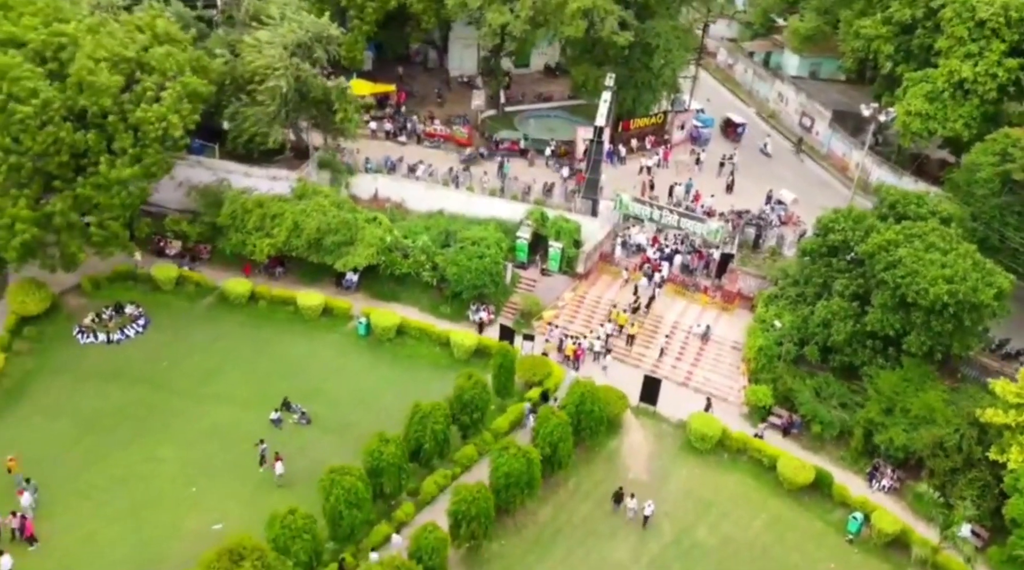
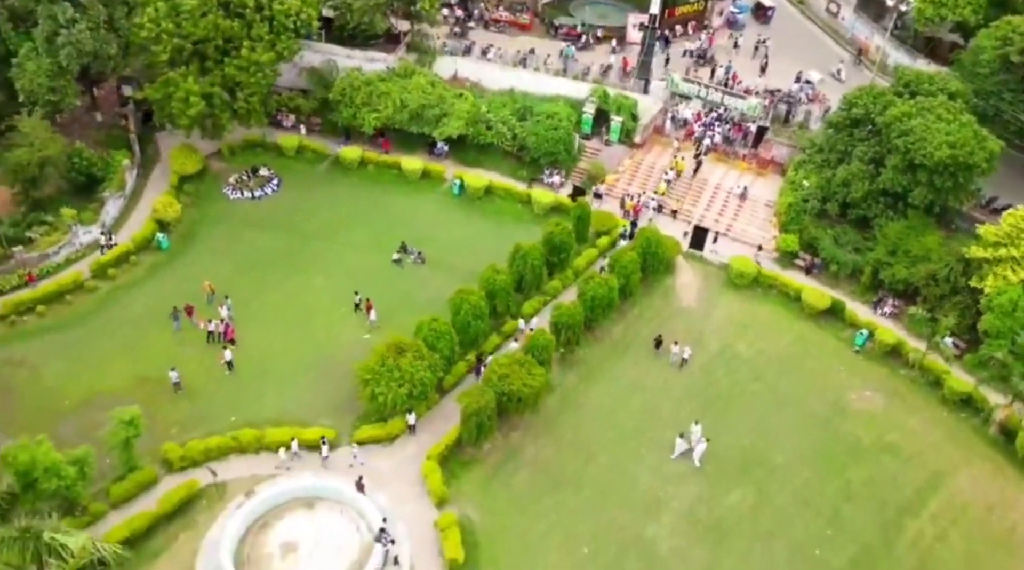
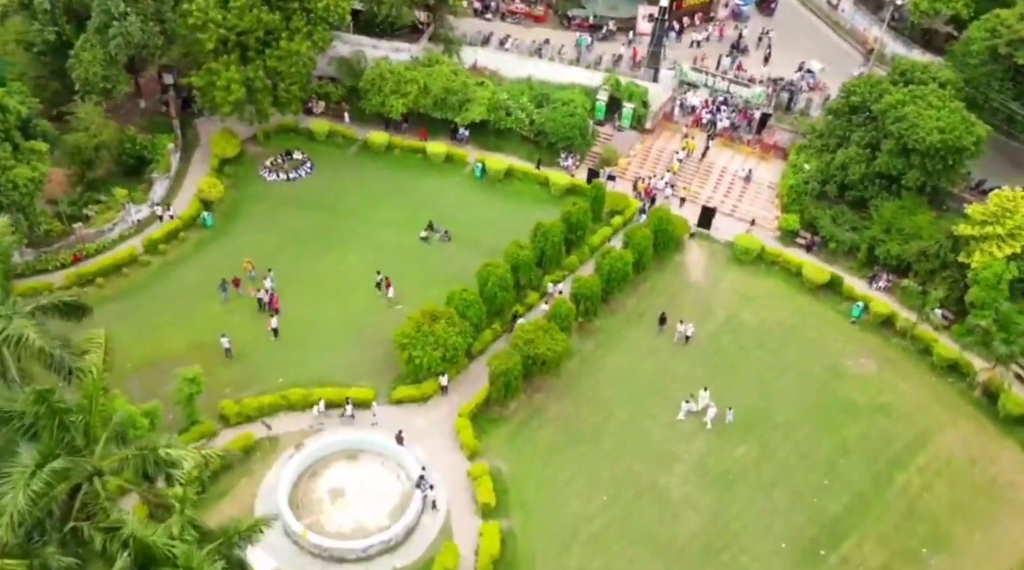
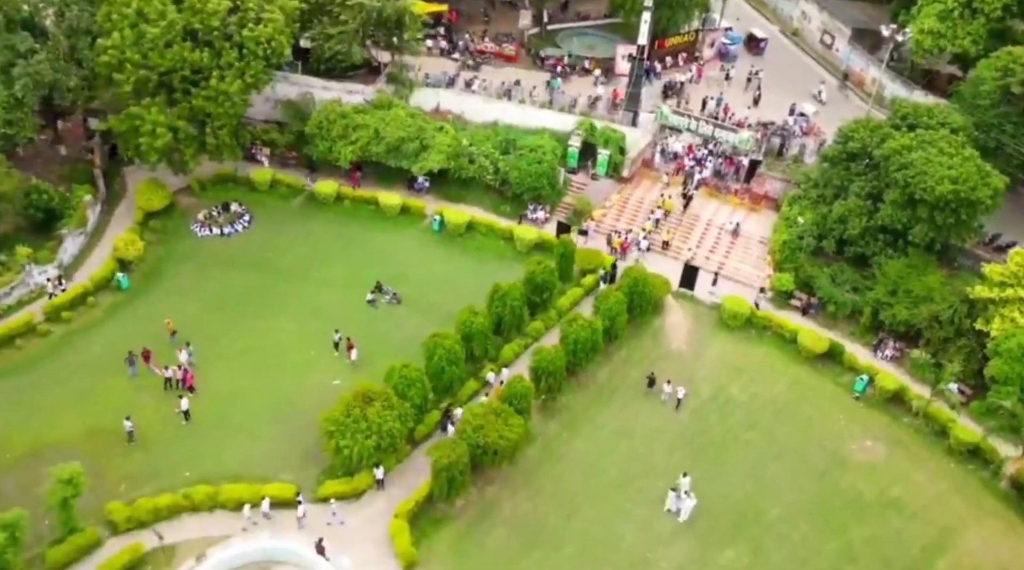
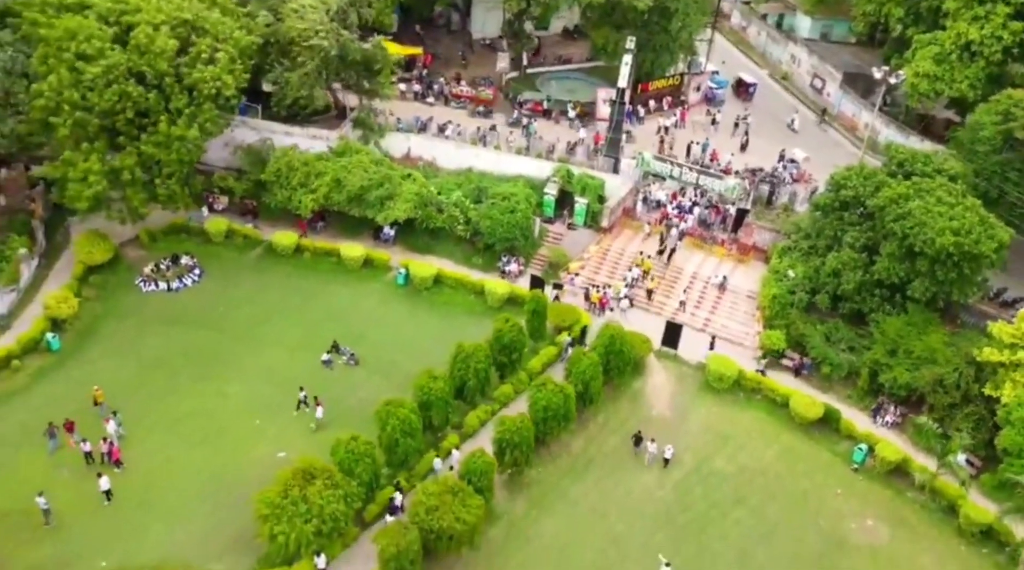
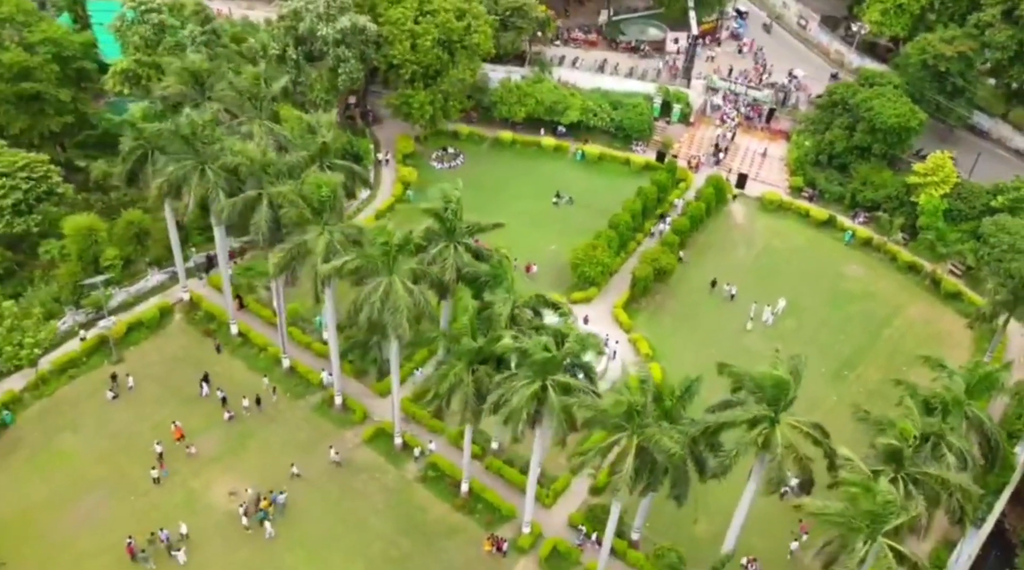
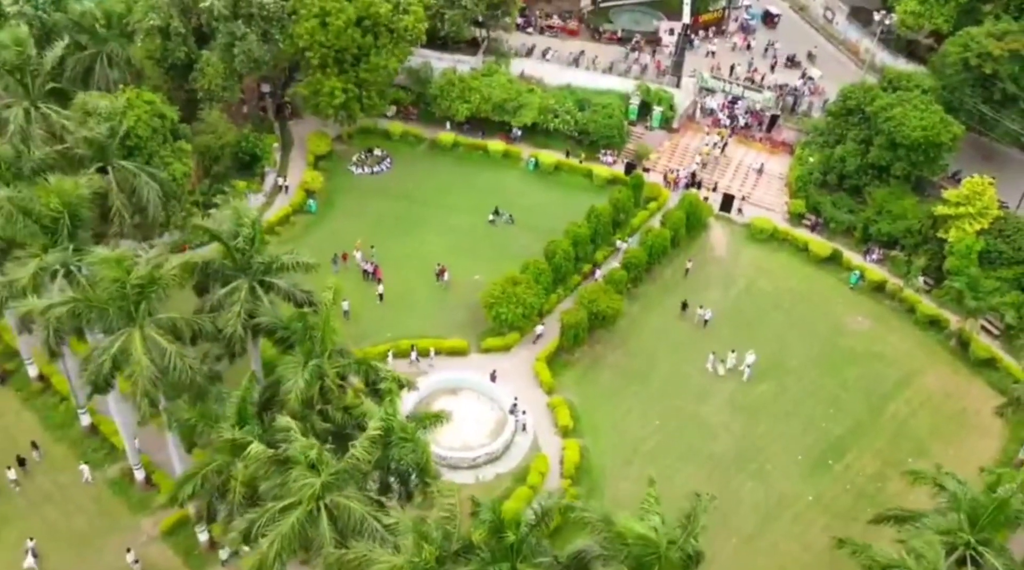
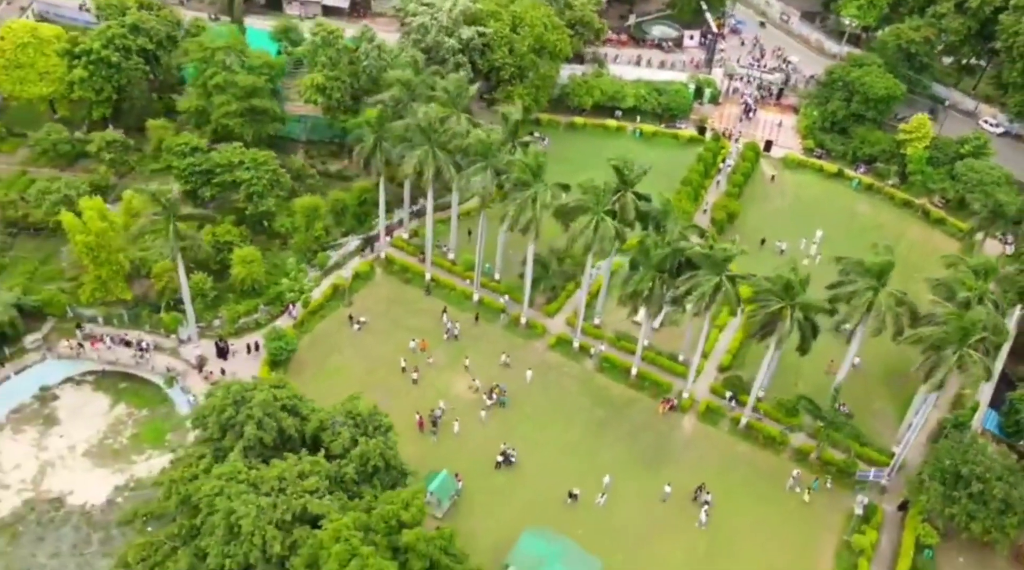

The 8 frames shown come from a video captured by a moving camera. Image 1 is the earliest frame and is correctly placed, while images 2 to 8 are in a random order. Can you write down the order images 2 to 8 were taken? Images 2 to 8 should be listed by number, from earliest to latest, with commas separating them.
5, 4, 2, 3, 7, 6, 8
